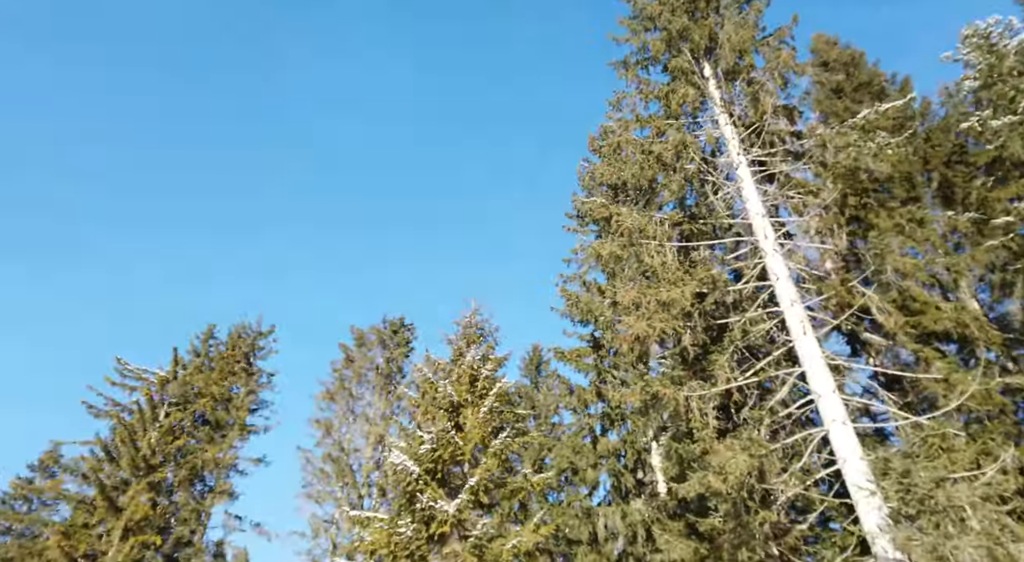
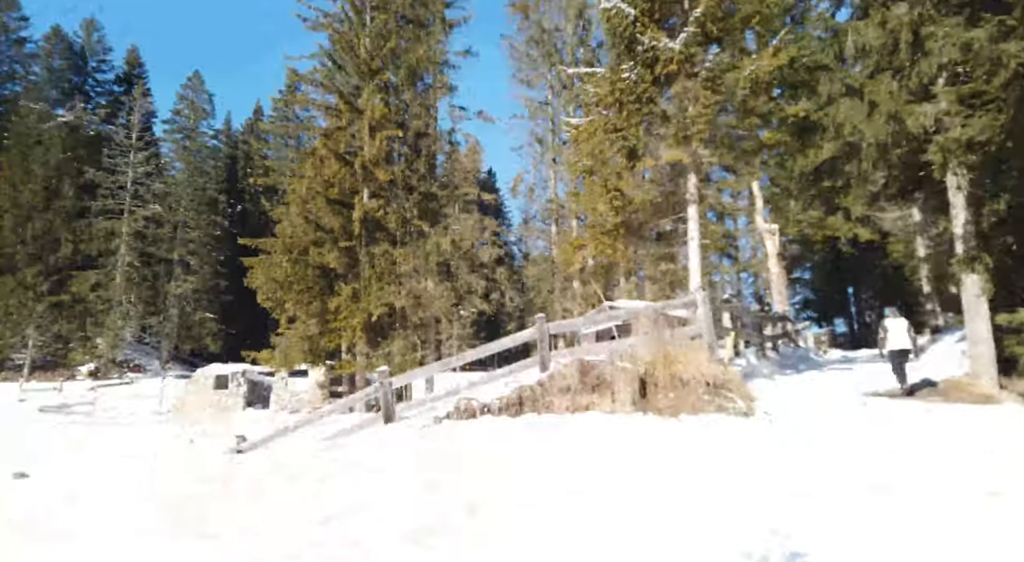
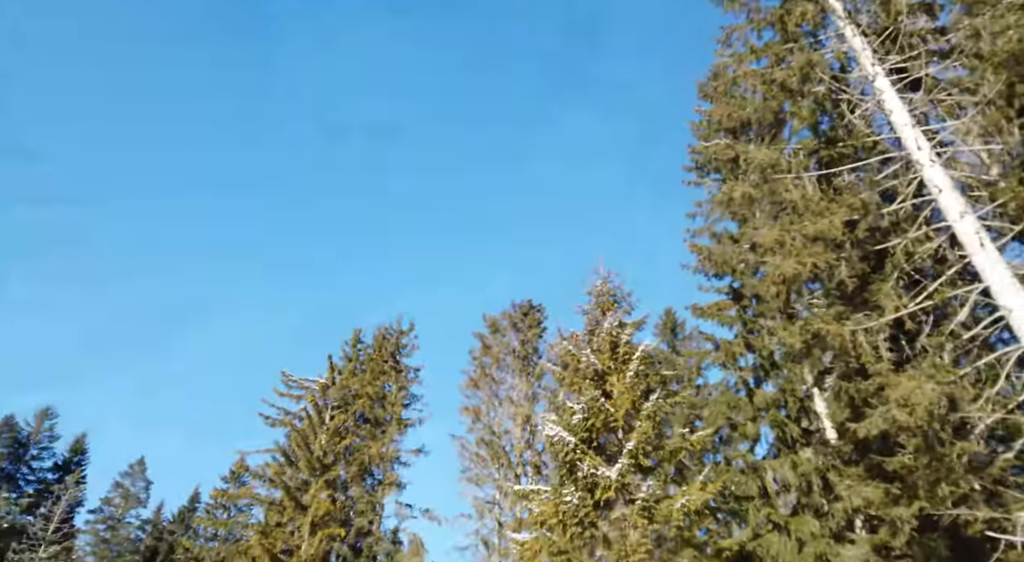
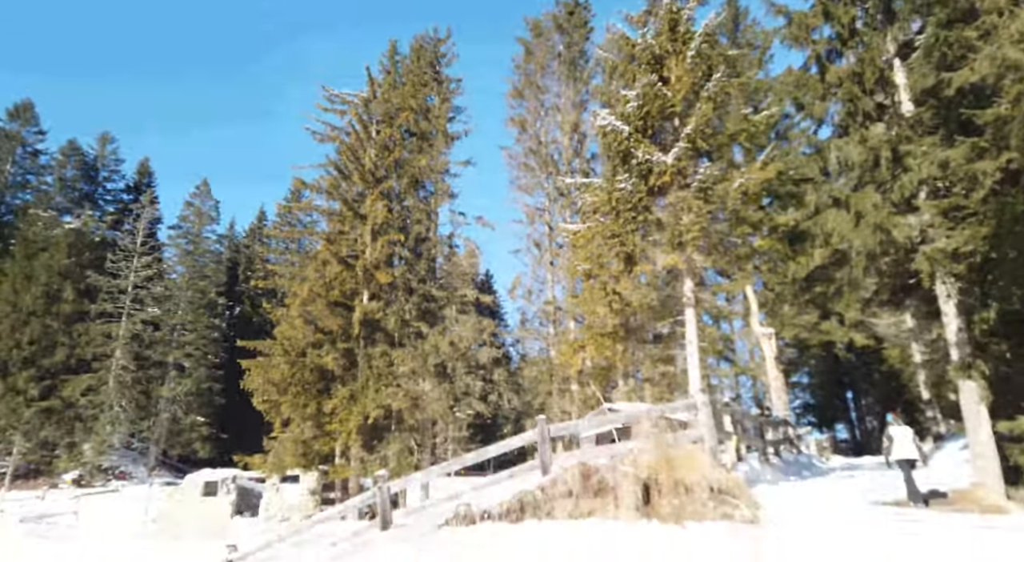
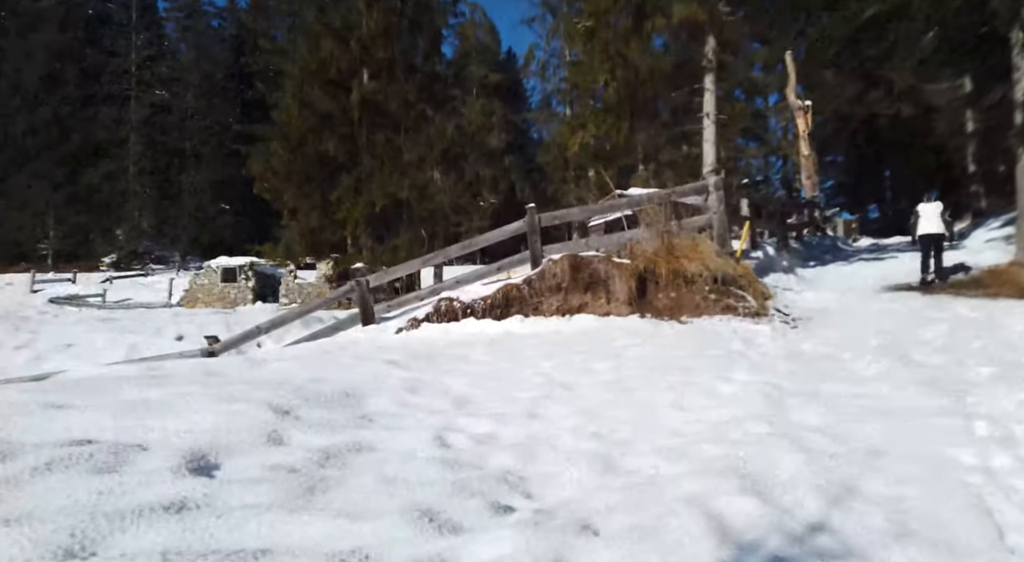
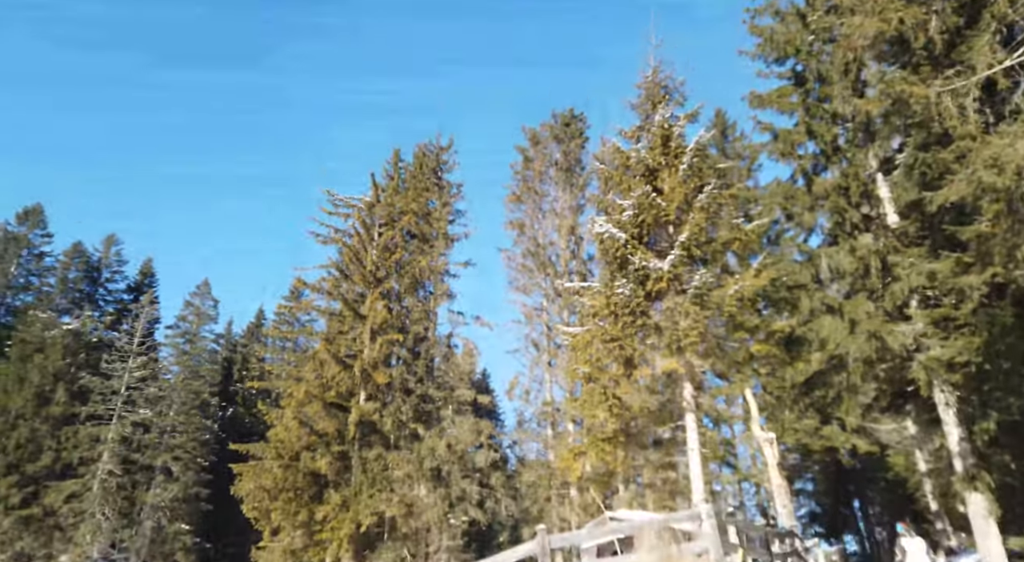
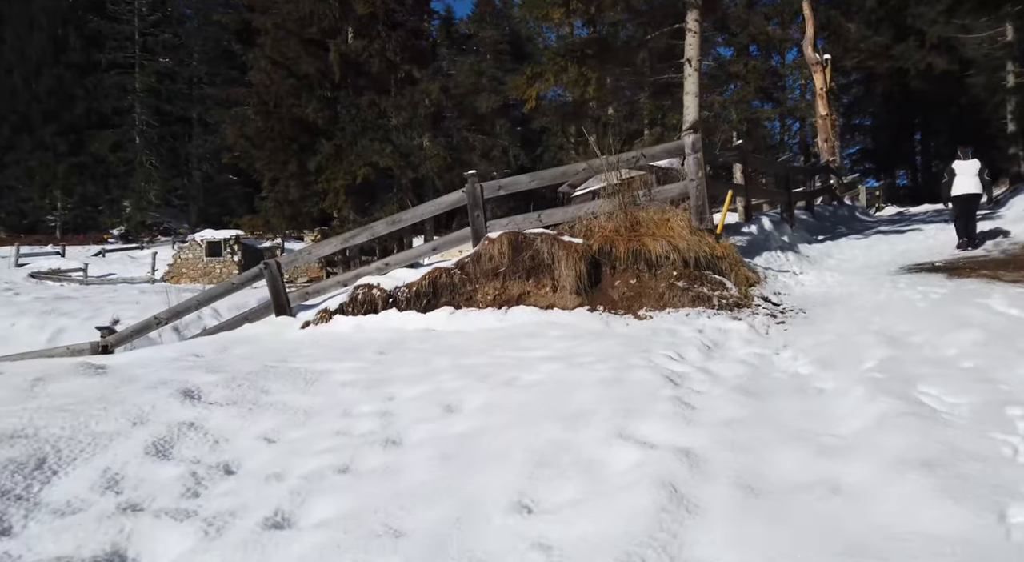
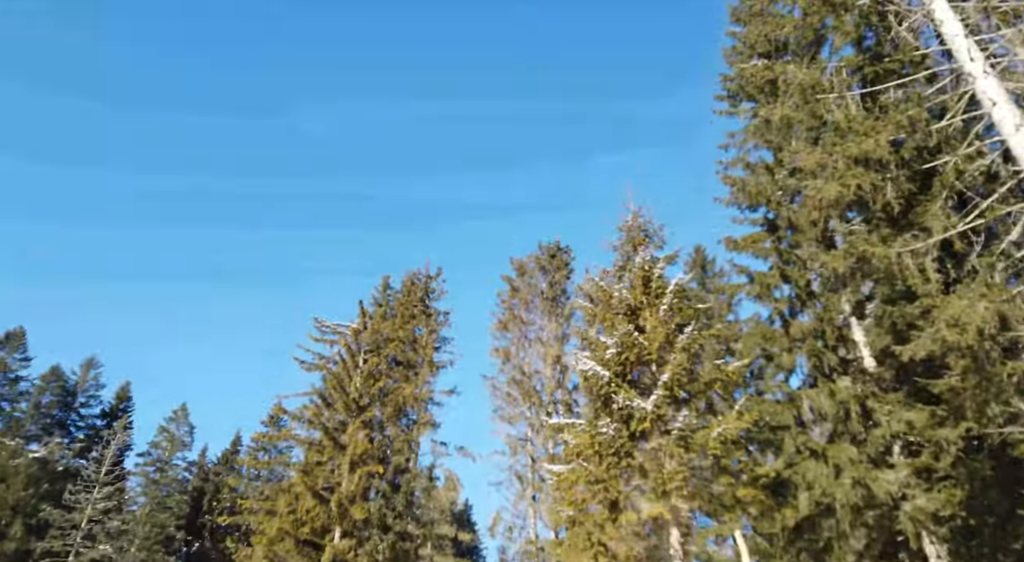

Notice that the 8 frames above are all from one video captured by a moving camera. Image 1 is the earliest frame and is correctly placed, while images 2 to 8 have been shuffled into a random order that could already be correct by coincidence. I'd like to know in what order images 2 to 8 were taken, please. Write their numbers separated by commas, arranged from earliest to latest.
3, 8, 6, 4, 2, 5, 7
